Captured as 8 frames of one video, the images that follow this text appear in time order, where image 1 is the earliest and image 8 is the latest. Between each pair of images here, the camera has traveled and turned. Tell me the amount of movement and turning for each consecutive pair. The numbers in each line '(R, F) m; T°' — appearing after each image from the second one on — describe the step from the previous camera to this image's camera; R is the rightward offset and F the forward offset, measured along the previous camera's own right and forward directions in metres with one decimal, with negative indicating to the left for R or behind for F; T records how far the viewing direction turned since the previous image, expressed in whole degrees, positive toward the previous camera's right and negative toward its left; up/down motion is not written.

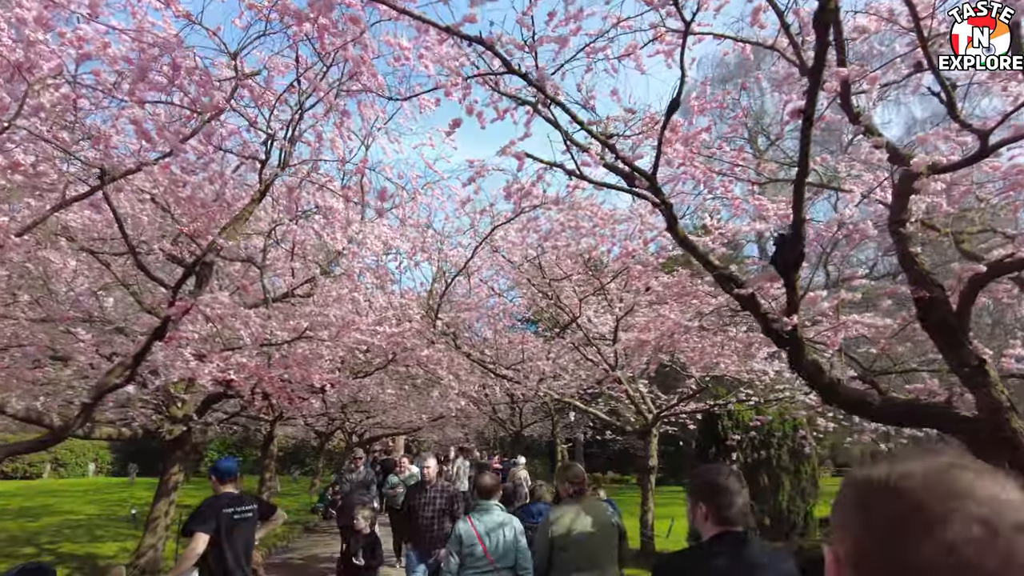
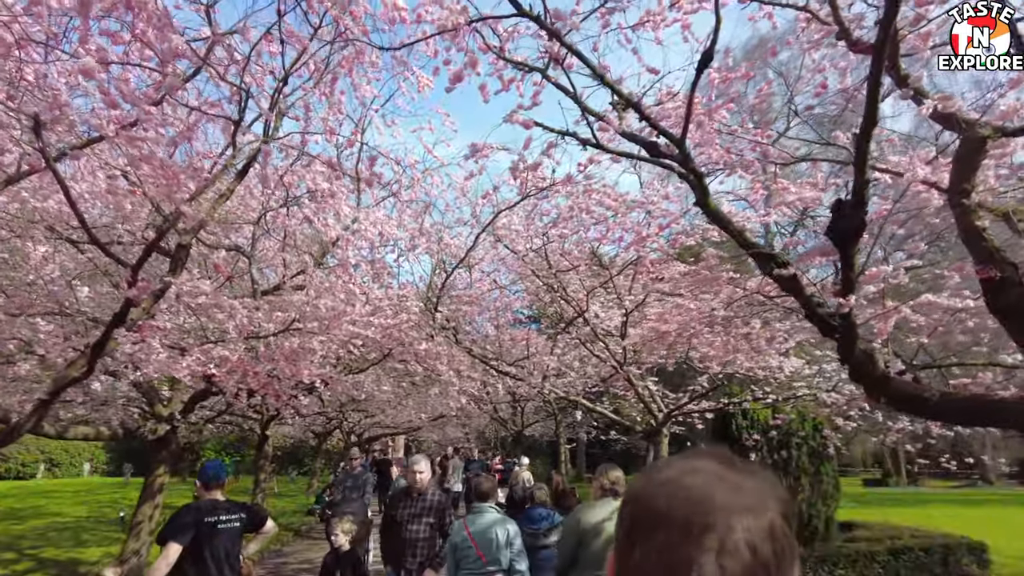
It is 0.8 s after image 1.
(-0.1, +0.6) m; 0°
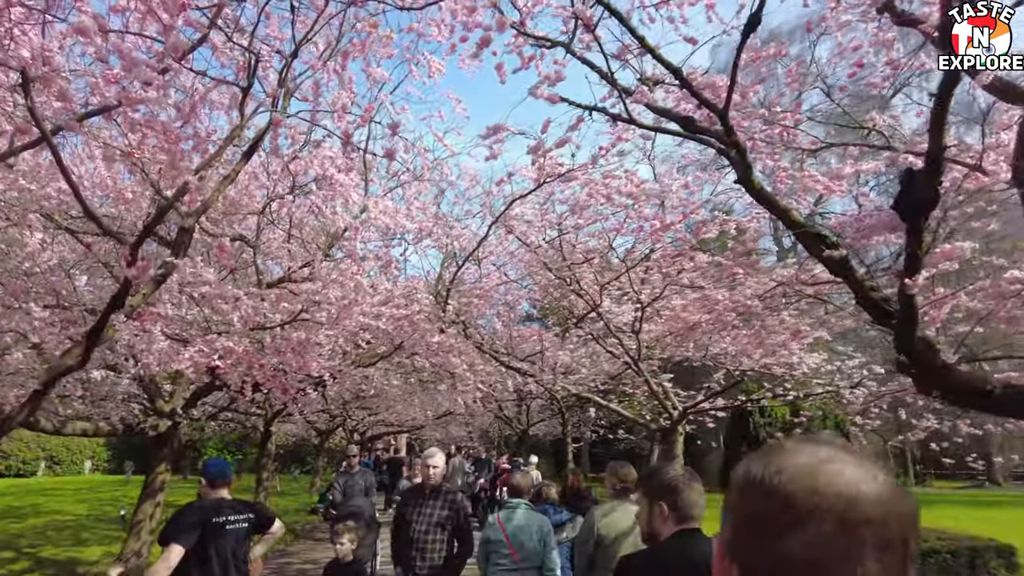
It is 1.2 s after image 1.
(-0.2, +0.3) m; 0°
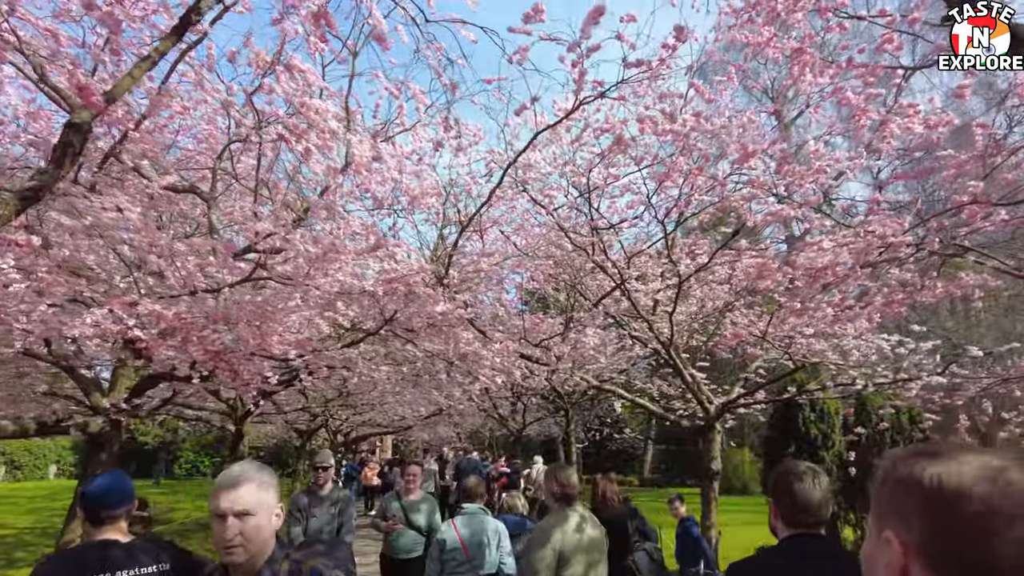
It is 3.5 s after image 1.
(-0.4, +1.8) m; +1°
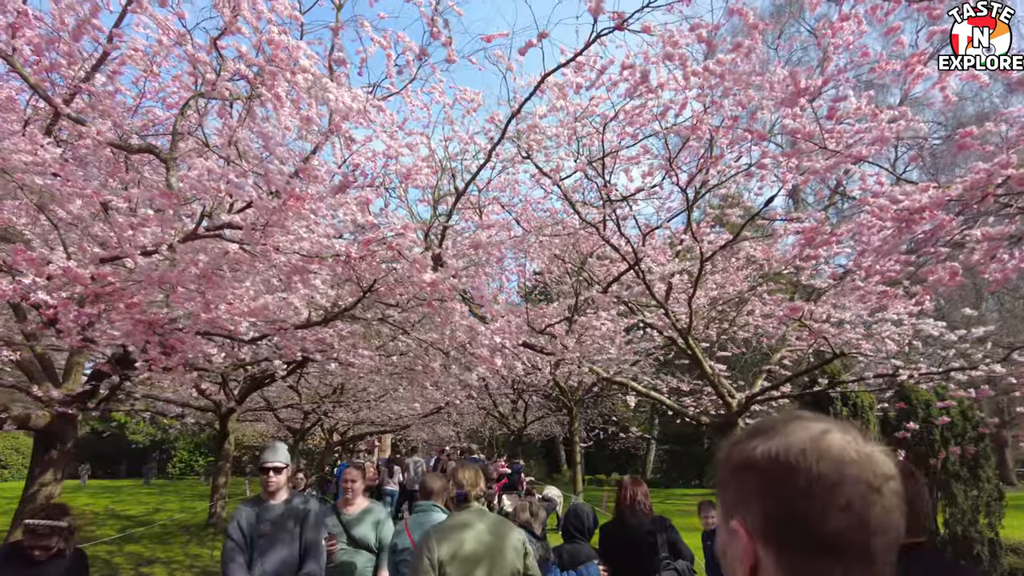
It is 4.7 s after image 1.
(0.0, +0.9) m; 0°
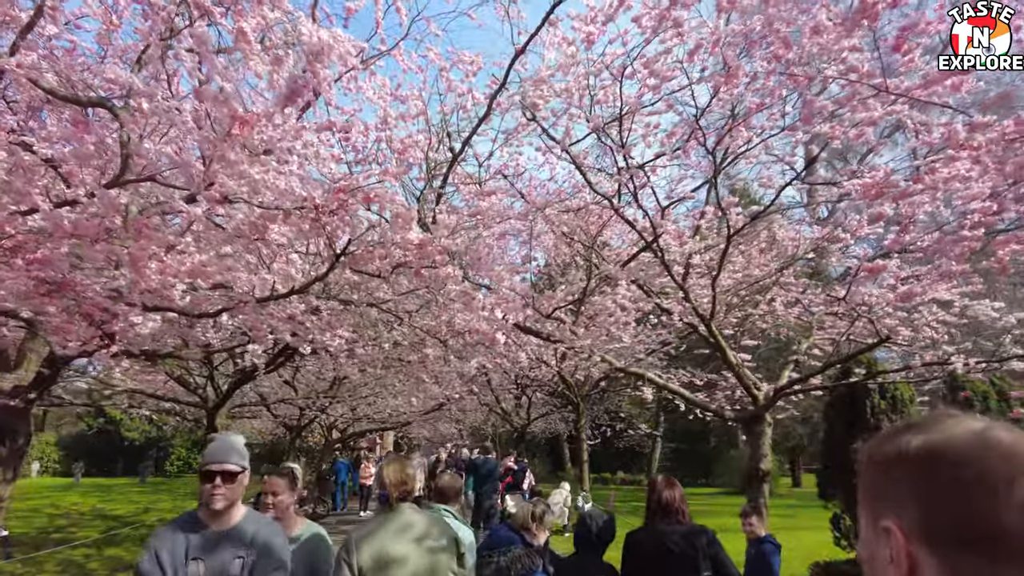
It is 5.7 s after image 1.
(0.0, +0.8) m; 0°
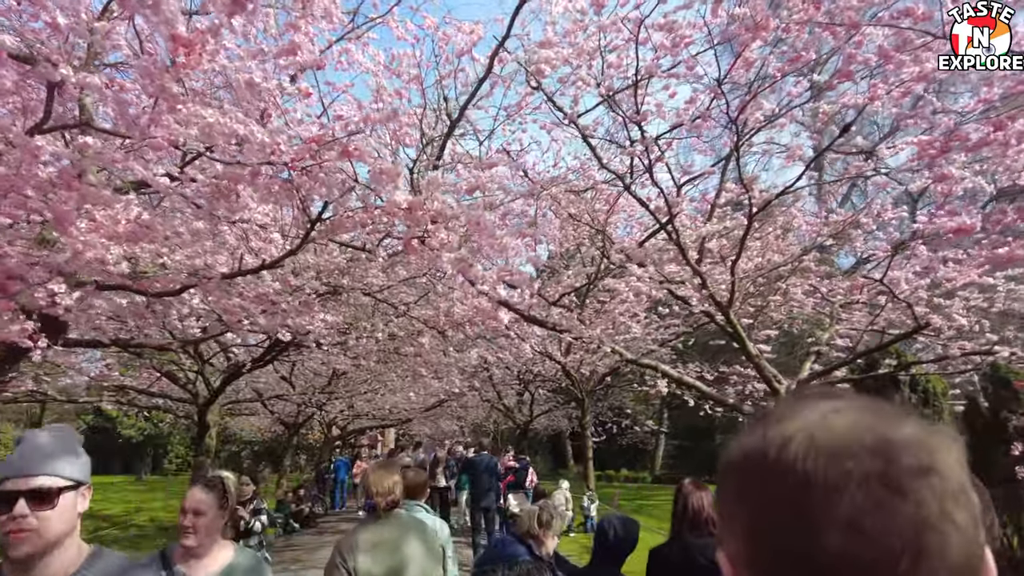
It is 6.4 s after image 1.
(0.0, +0.6) m; 0°
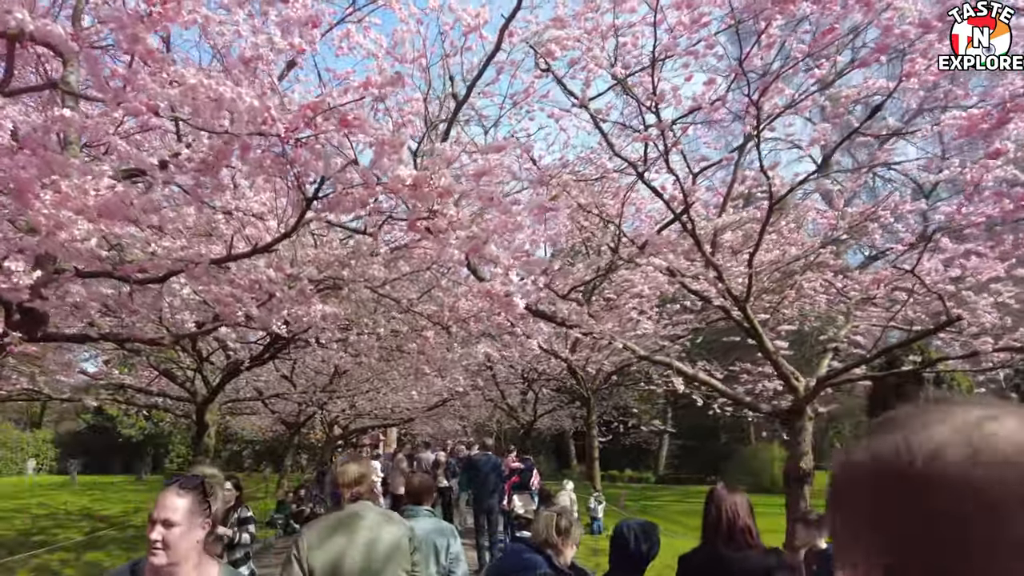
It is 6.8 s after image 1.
(-0.1, +0.3) m; 0°
